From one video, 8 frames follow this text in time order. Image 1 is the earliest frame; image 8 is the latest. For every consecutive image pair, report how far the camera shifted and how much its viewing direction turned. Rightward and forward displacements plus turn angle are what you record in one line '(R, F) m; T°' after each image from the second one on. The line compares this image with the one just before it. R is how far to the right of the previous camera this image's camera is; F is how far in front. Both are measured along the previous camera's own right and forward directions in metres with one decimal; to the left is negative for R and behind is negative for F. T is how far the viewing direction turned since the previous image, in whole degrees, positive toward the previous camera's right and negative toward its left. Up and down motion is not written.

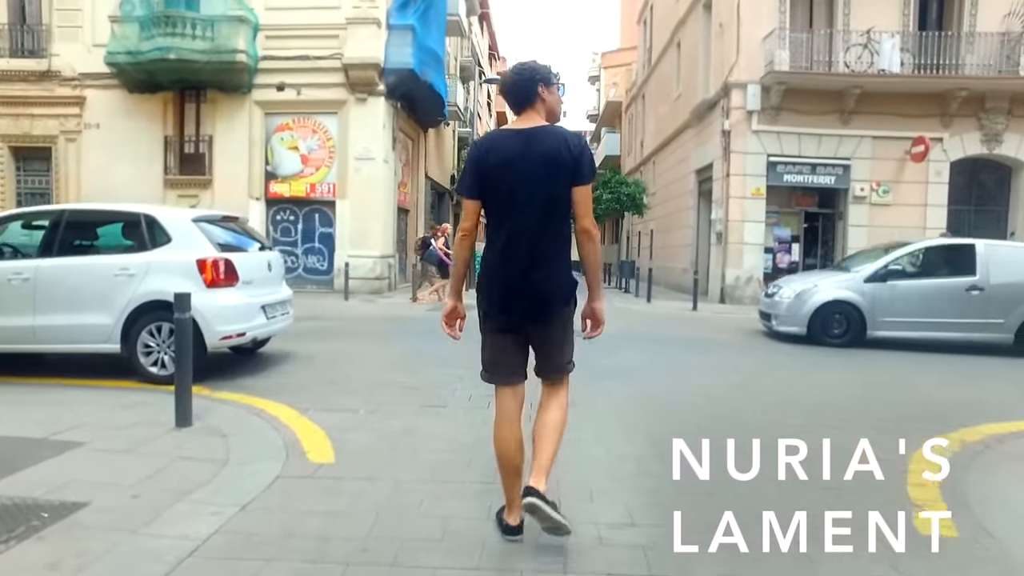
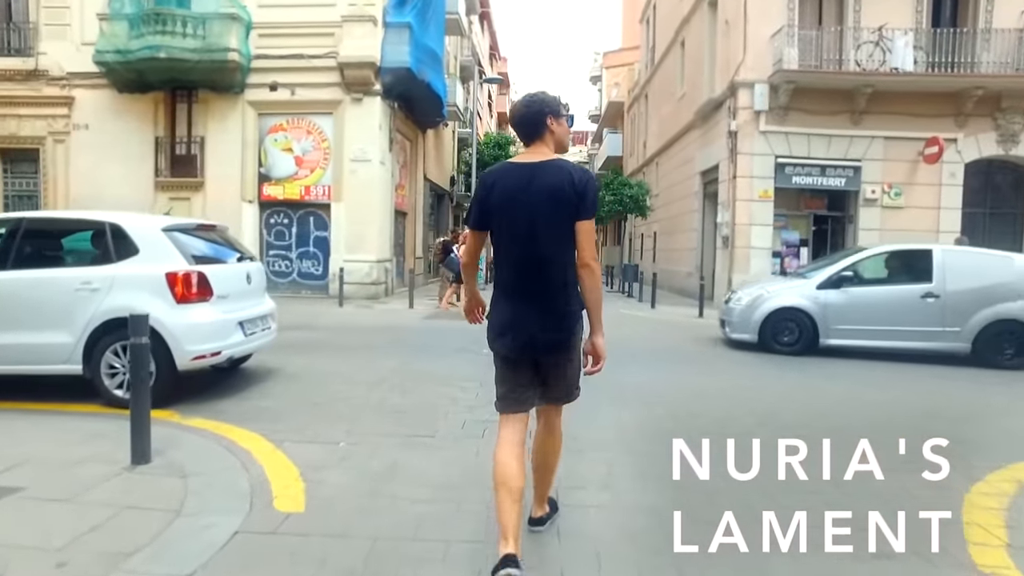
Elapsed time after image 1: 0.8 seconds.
(0.0, +0.6) m; 0°
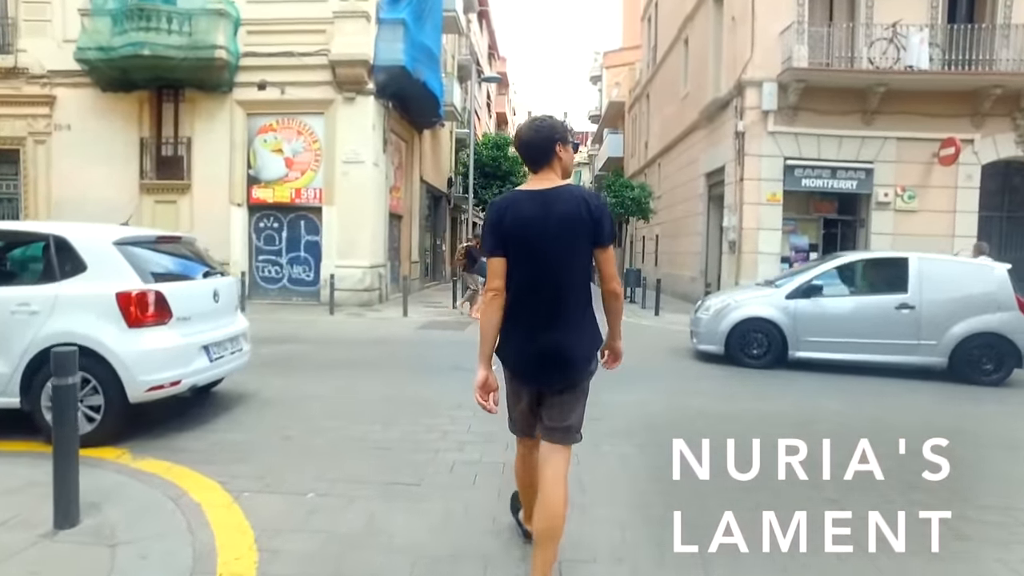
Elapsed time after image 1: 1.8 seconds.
(0.0, +0.7) m; 0°
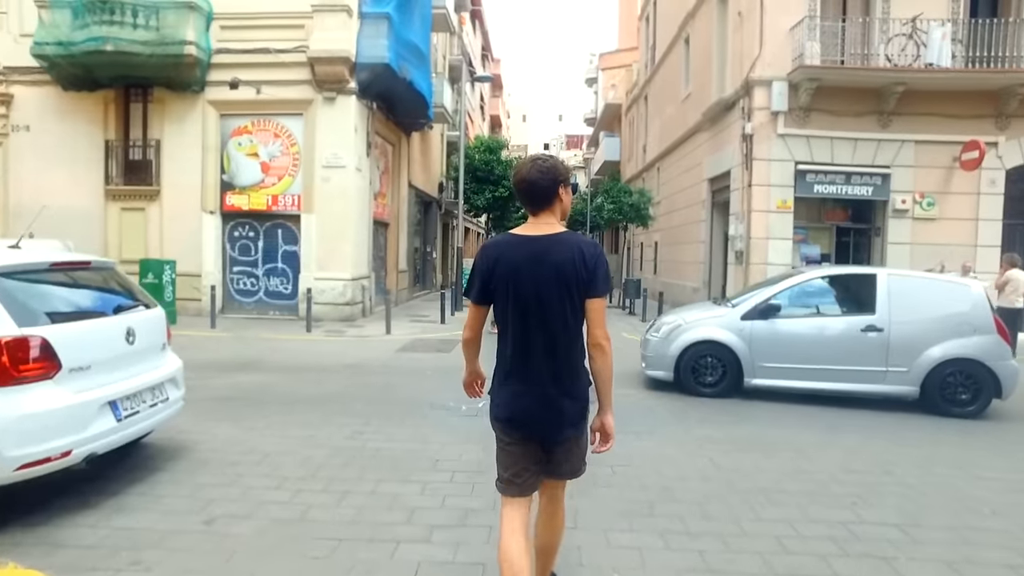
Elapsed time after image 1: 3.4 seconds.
(+0.1, +1.2) m; 0°
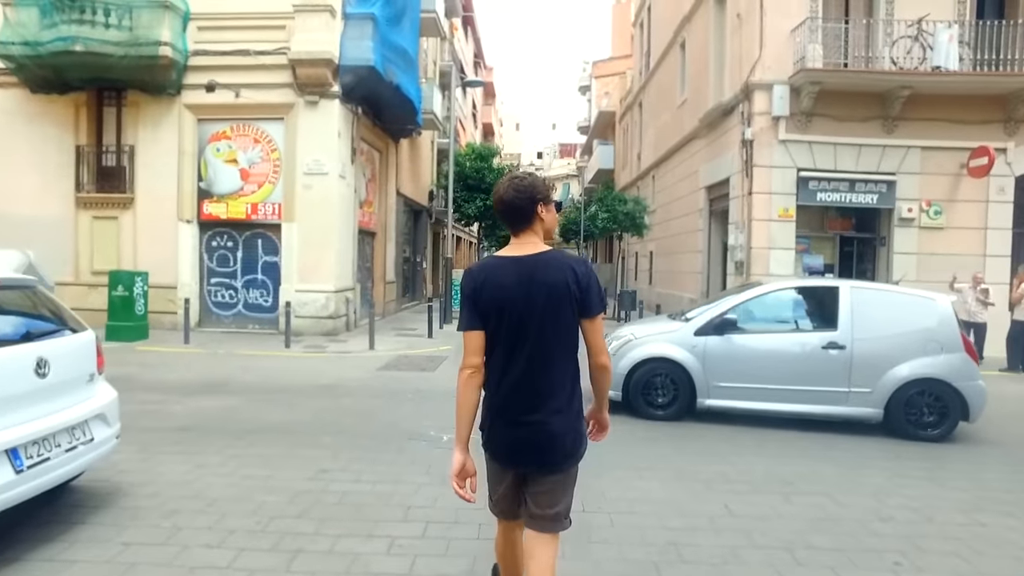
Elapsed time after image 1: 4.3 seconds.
(+0.1, +0.7) m; +1°
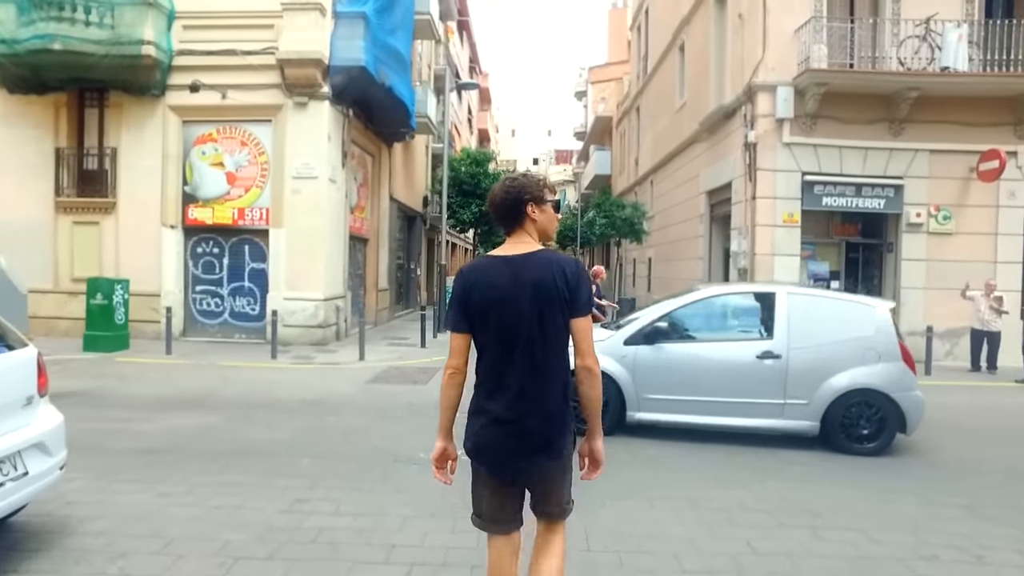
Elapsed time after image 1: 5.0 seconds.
(0.0, +0.5) m; 0°
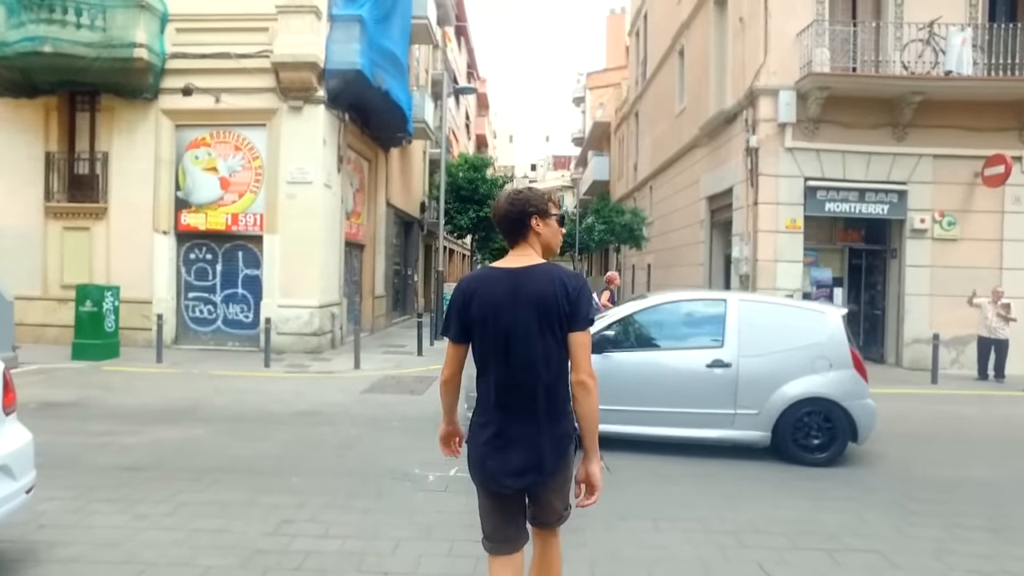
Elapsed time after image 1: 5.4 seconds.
(0.0, +0.3) m; 0°
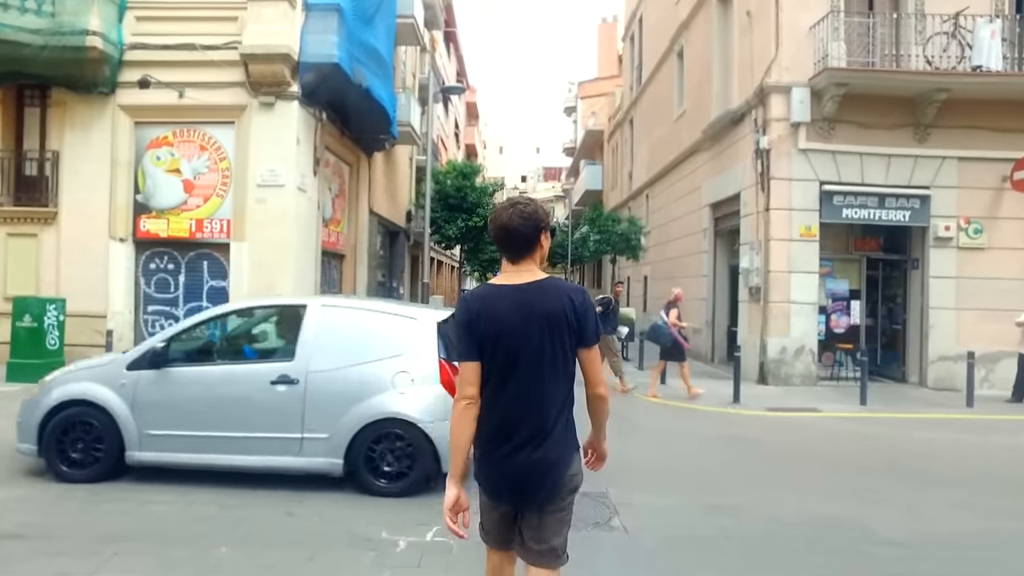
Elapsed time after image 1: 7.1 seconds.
(0.0, +1.3) m; +1°
